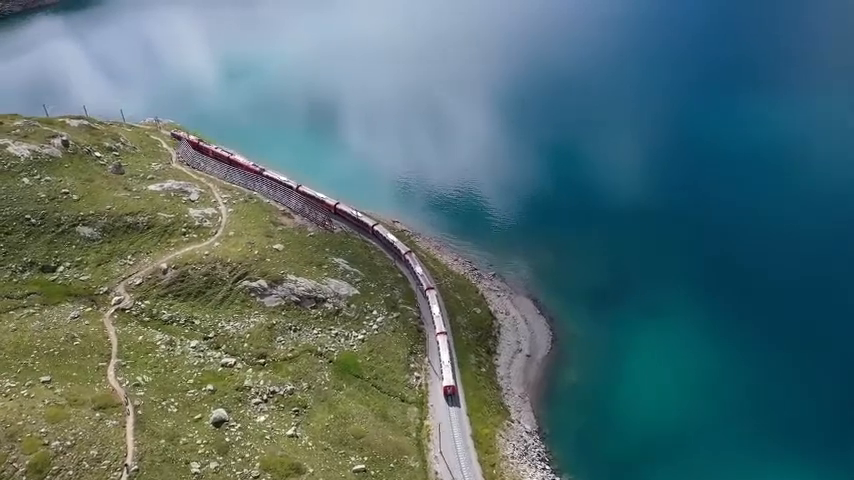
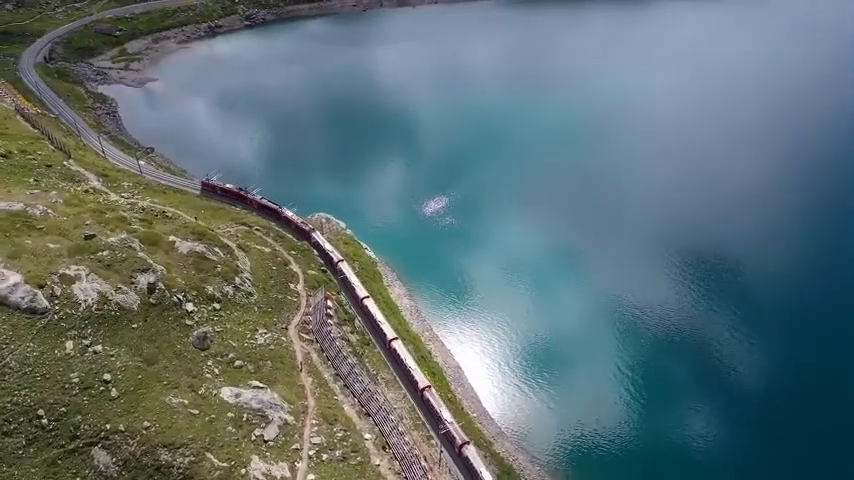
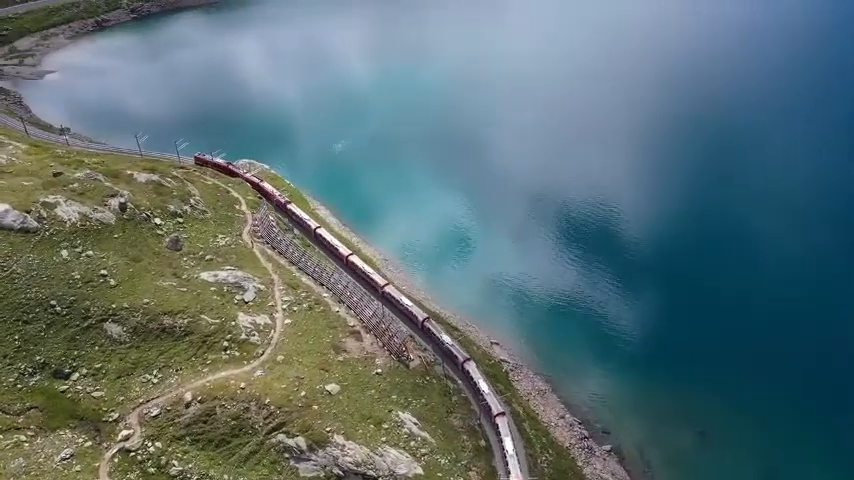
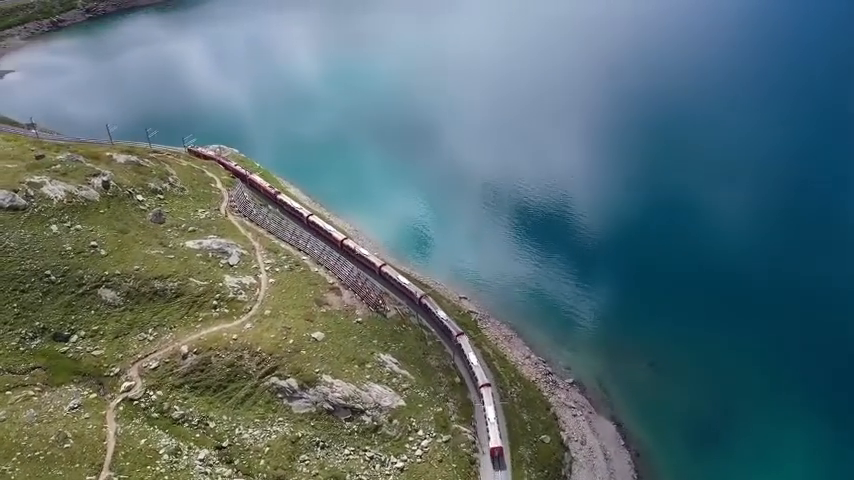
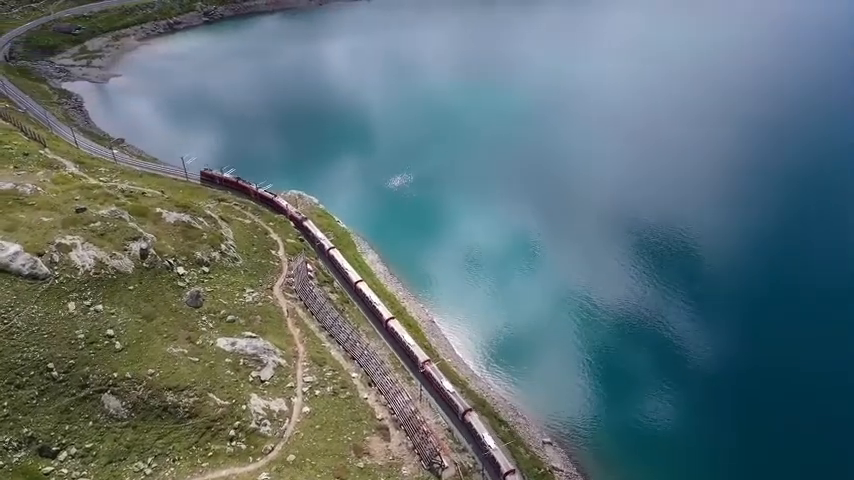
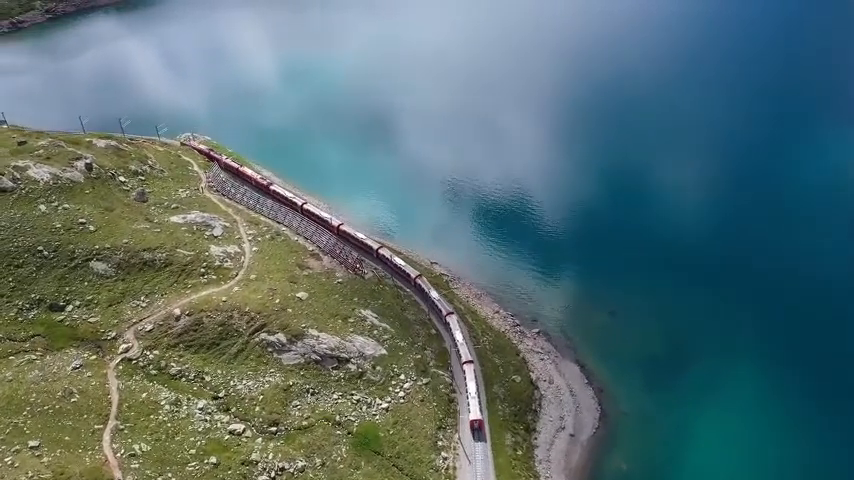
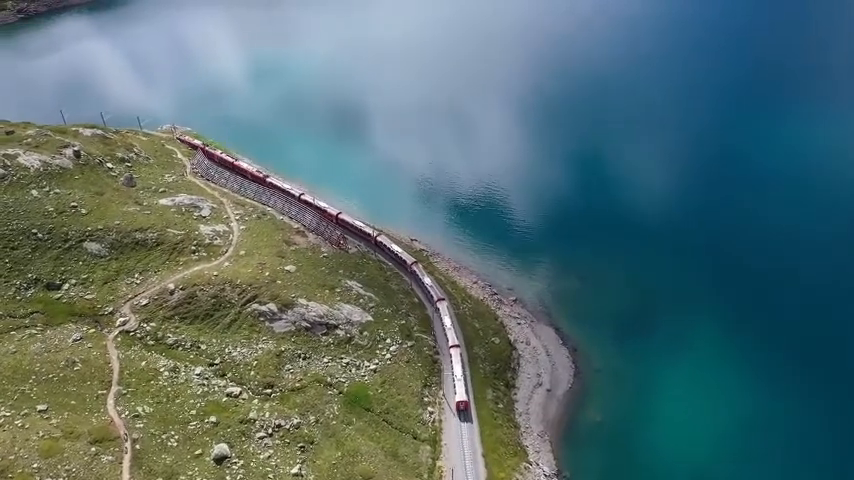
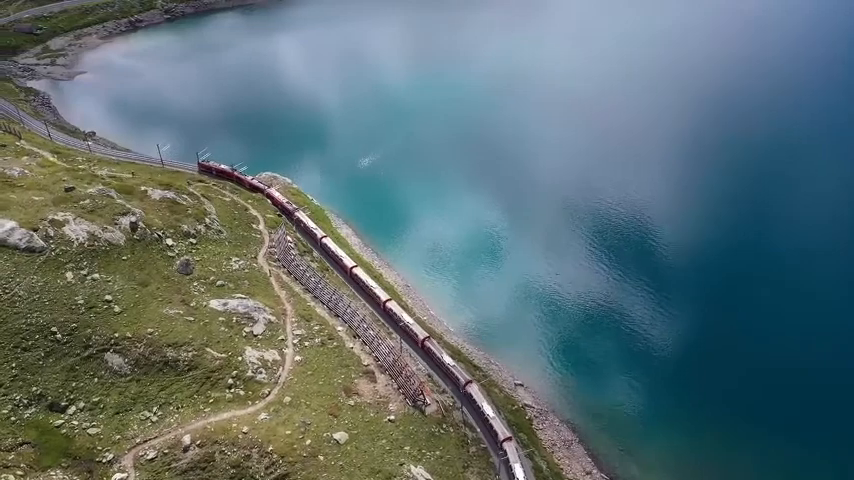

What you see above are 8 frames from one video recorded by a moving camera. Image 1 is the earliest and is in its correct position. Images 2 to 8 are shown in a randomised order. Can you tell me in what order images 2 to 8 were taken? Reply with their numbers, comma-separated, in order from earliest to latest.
7, 6, 4, 3, 8, 5, 2
